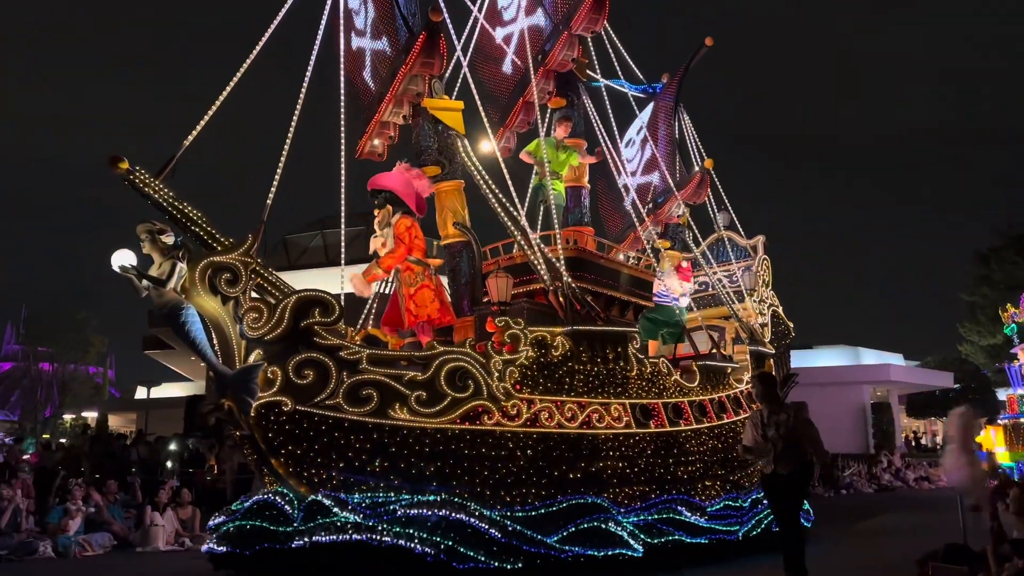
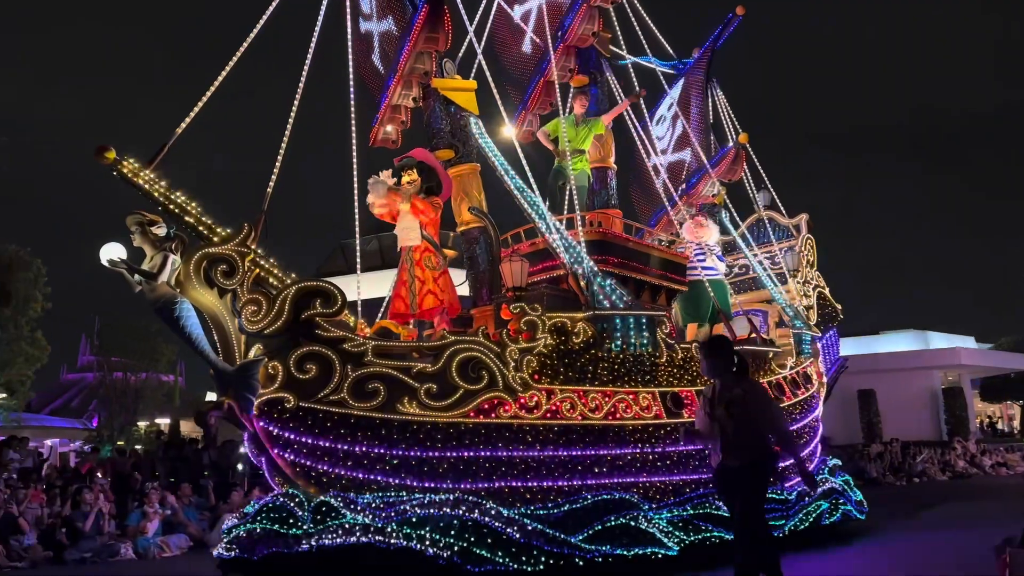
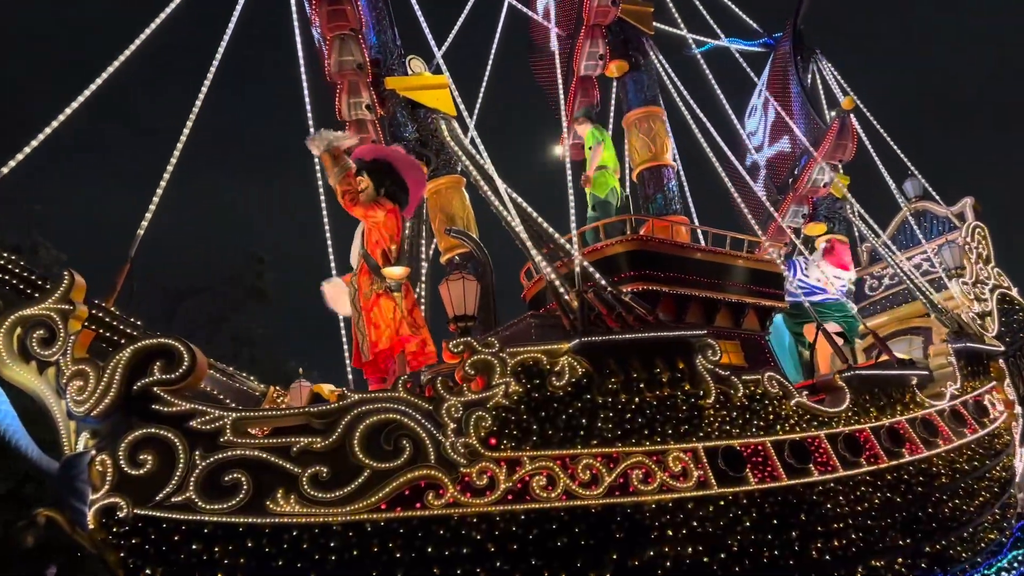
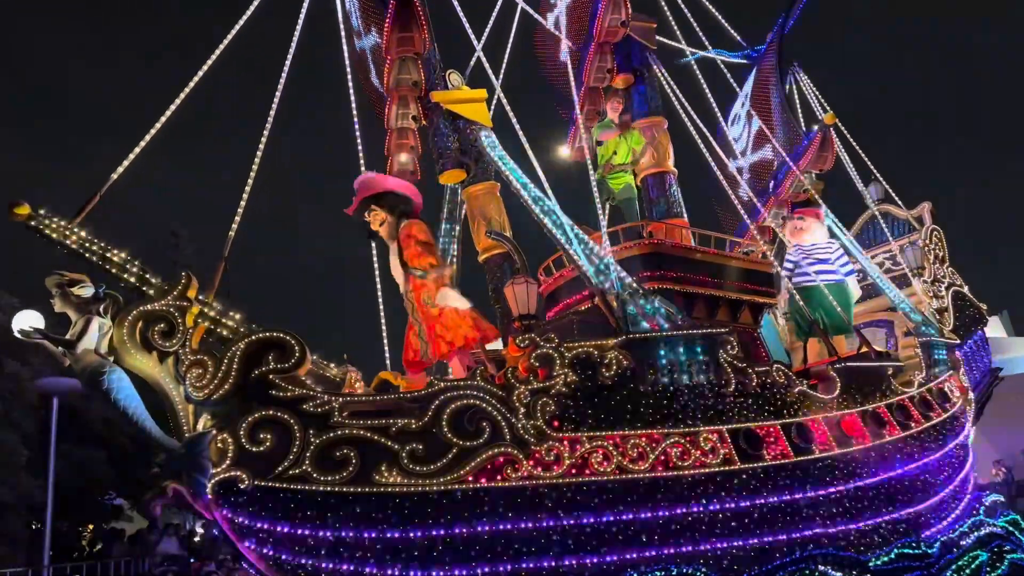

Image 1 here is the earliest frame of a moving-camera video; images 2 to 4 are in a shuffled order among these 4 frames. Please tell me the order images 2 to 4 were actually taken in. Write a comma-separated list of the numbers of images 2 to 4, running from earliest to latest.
2, 4, 3
